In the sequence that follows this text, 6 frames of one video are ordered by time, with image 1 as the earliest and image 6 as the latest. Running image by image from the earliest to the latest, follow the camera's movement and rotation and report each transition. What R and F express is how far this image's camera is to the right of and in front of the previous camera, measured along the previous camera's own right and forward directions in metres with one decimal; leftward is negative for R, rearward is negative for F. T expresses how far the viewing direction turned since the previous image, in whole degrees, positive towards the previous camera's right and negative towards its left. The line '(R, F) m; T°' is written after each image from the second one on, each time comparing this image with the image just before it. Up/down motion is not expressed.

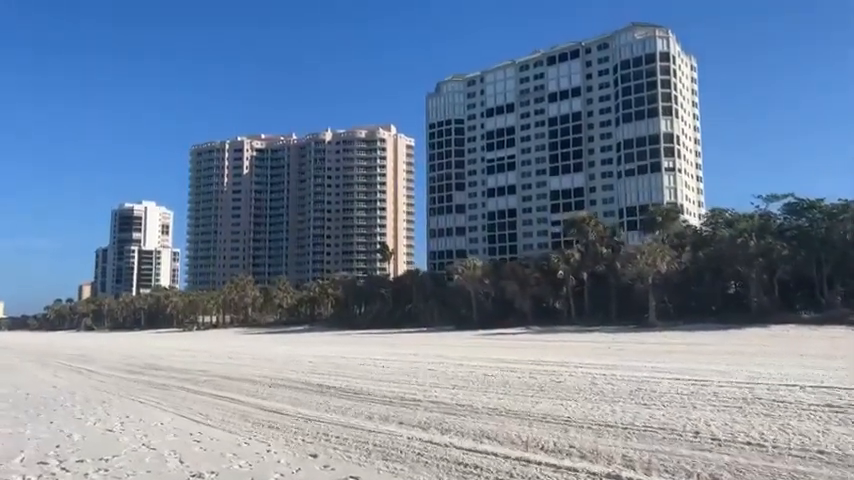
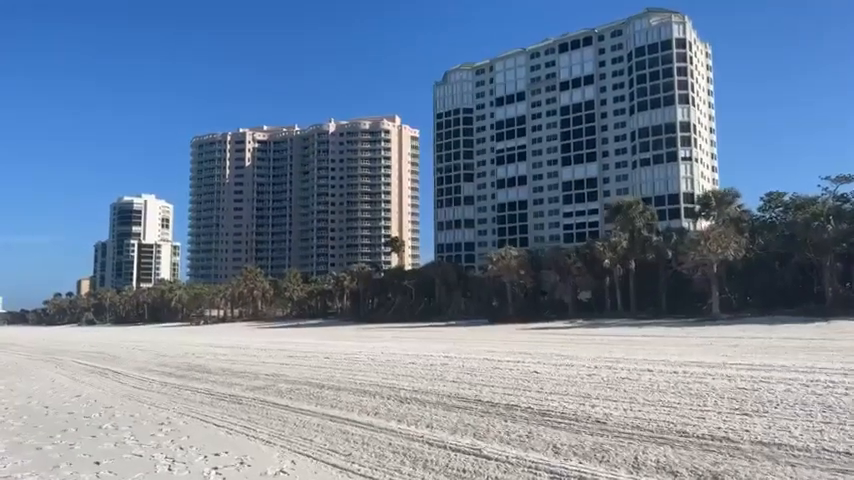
(-3.7, +5.1) m; 0°
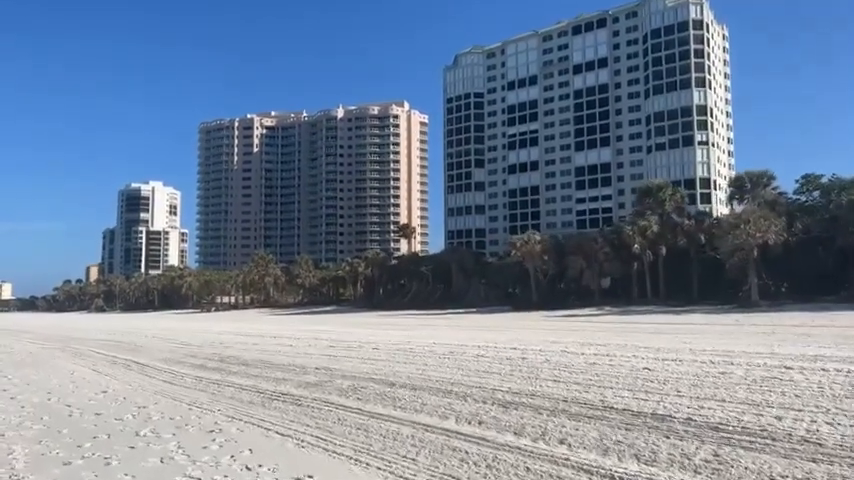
(-1.6, +2.2) m; -1°
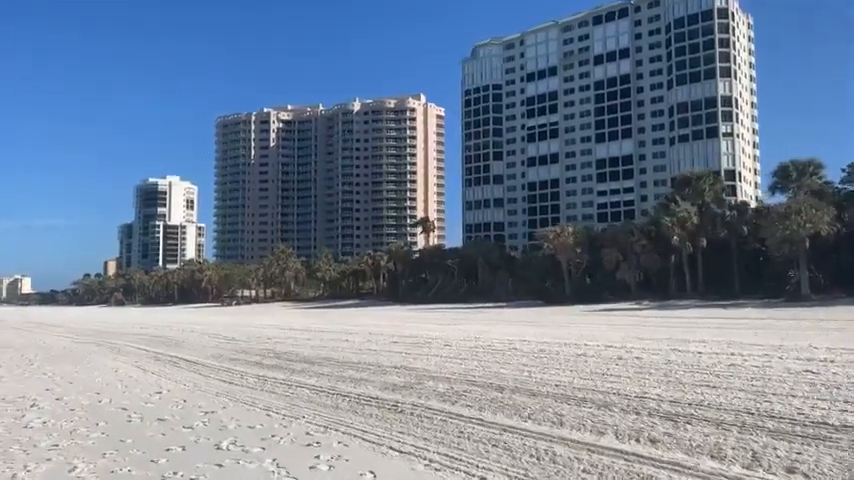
(-1.7, +1.7) m; -1°
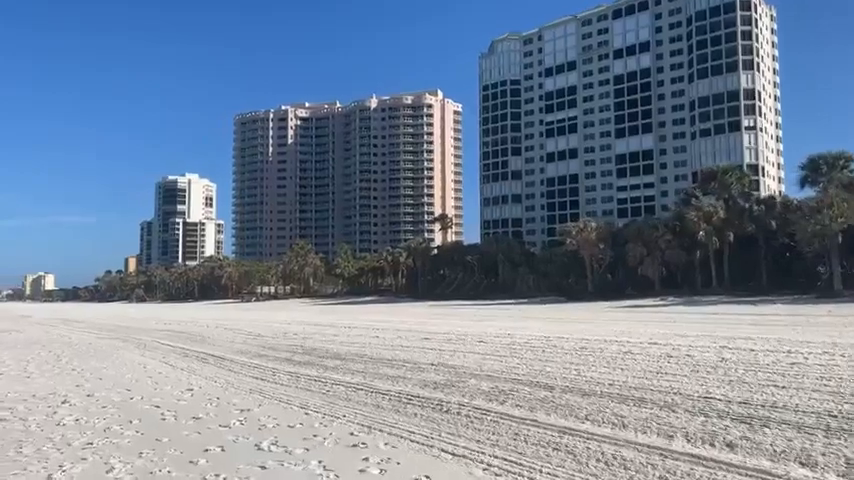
(-0.5, +0.5) m; -1°
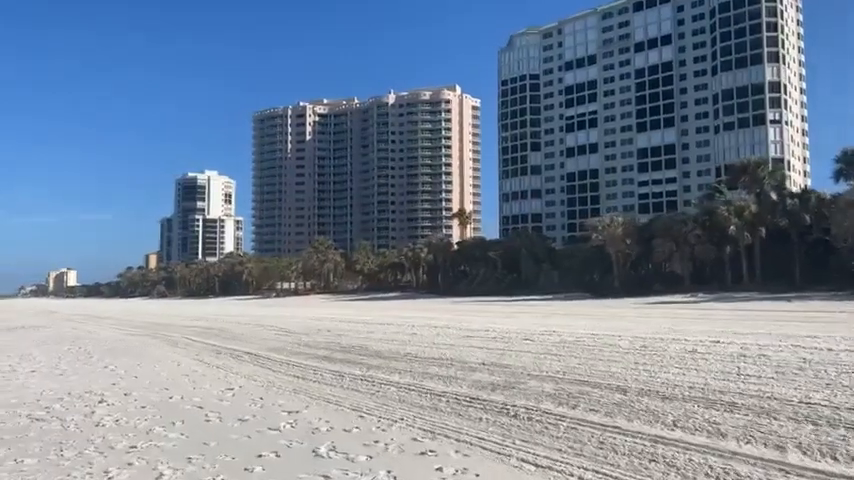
(-0.7, +0.7) m; -2°
